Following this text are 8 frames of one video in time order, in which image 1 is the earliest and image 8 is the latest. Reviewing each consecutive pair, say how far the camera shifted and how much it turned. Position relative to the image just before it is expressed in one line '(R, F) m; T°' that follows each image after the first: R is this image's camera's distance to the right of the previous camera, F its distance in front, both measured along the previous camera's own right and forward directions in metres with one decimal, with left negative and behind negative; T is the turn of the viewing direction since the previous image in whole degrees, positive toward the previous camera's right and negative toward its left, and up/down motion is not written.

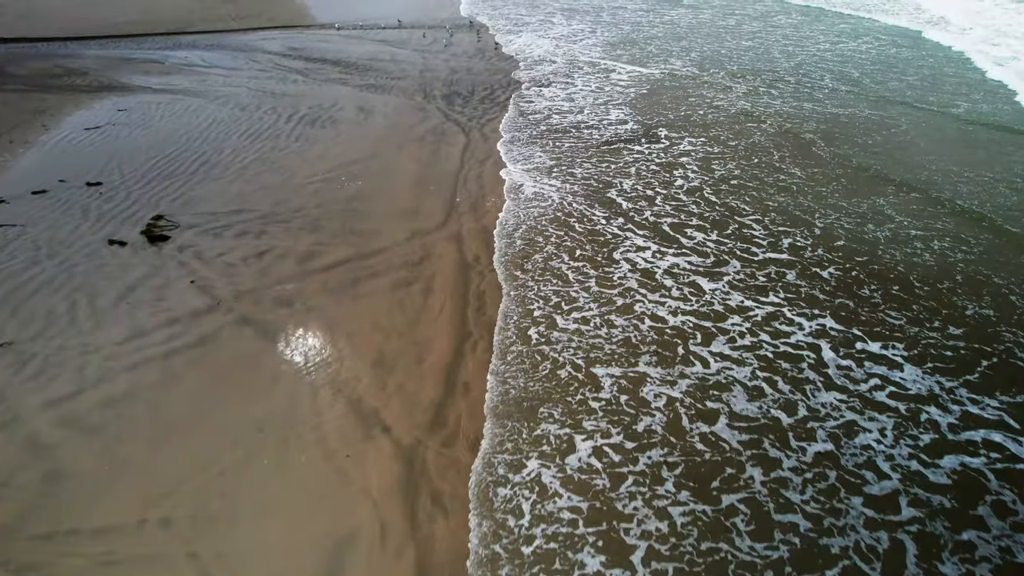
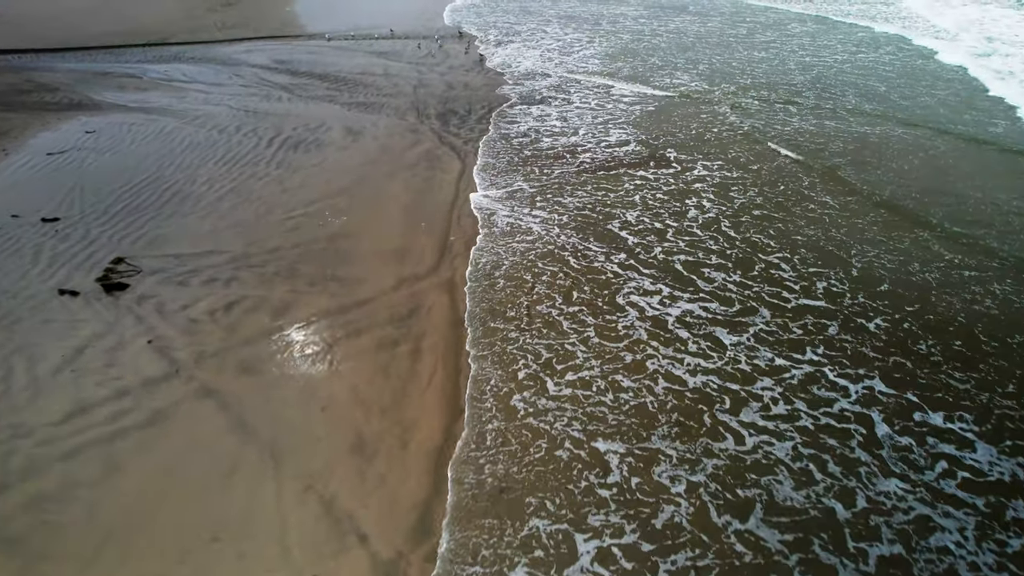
(0.0, +0.9) m; 0°
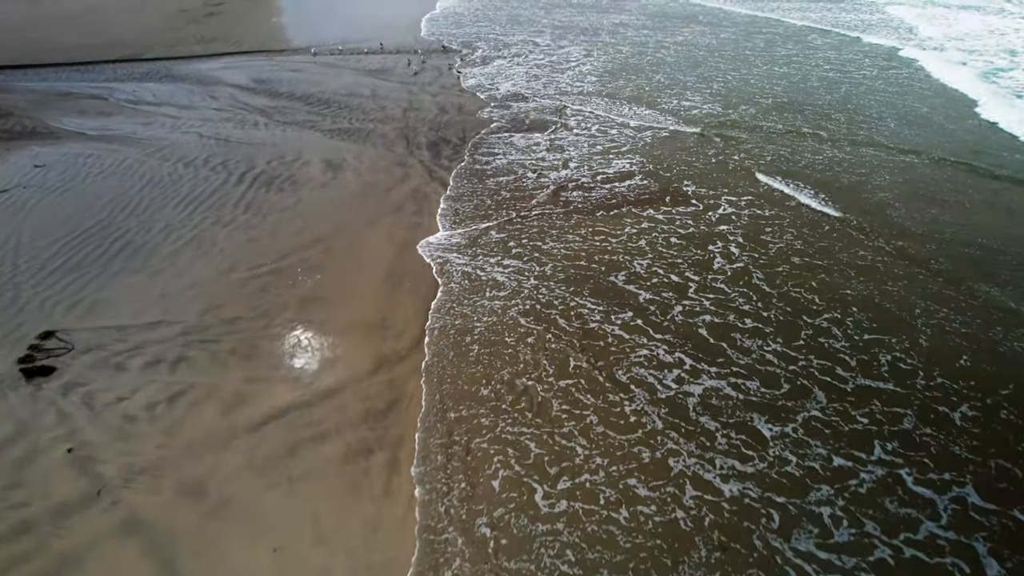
(0.0, +1.1) m; 0°
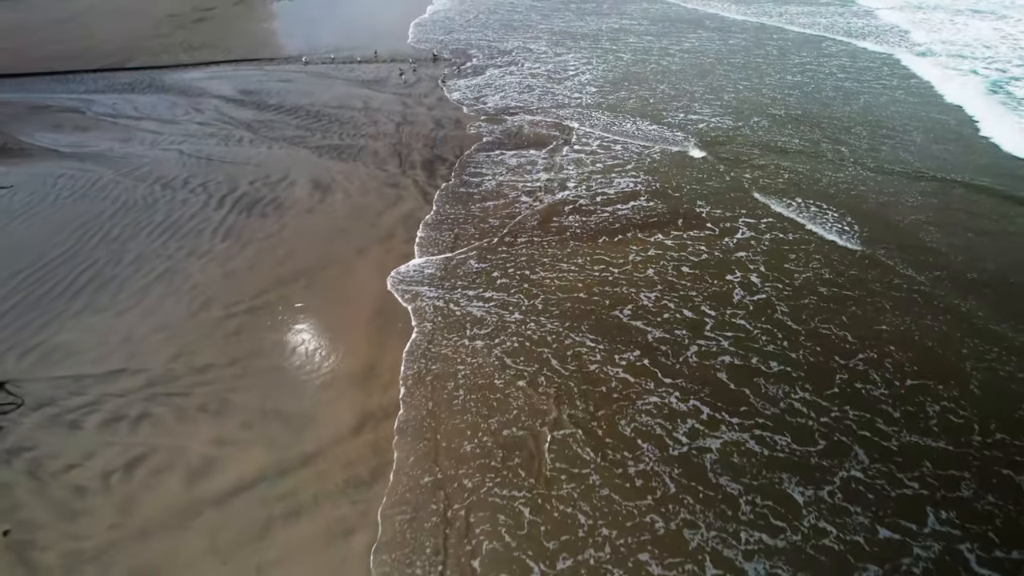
(0.0, +0.6) m; 0°
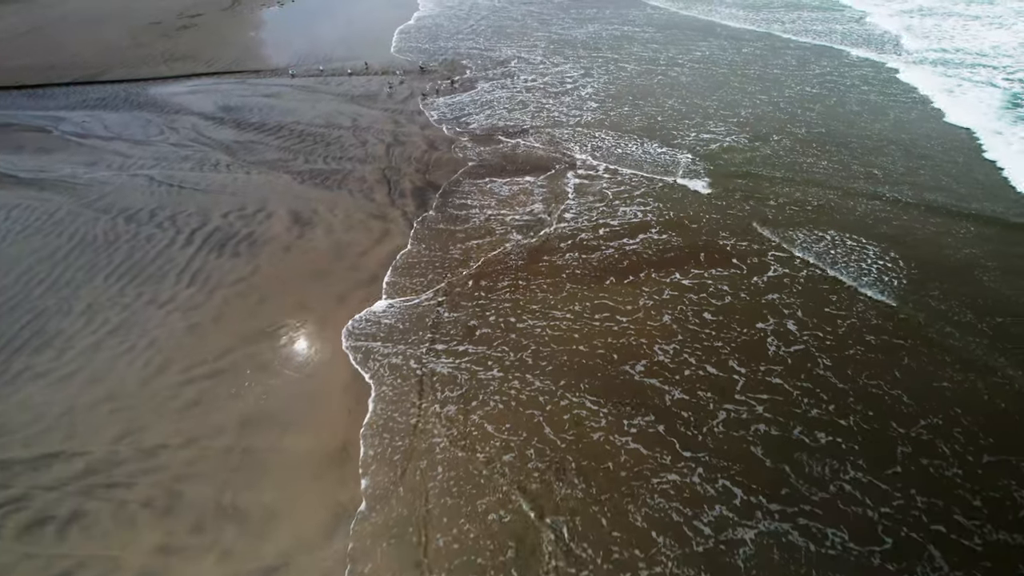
(0.0, +0.8) m; 0°
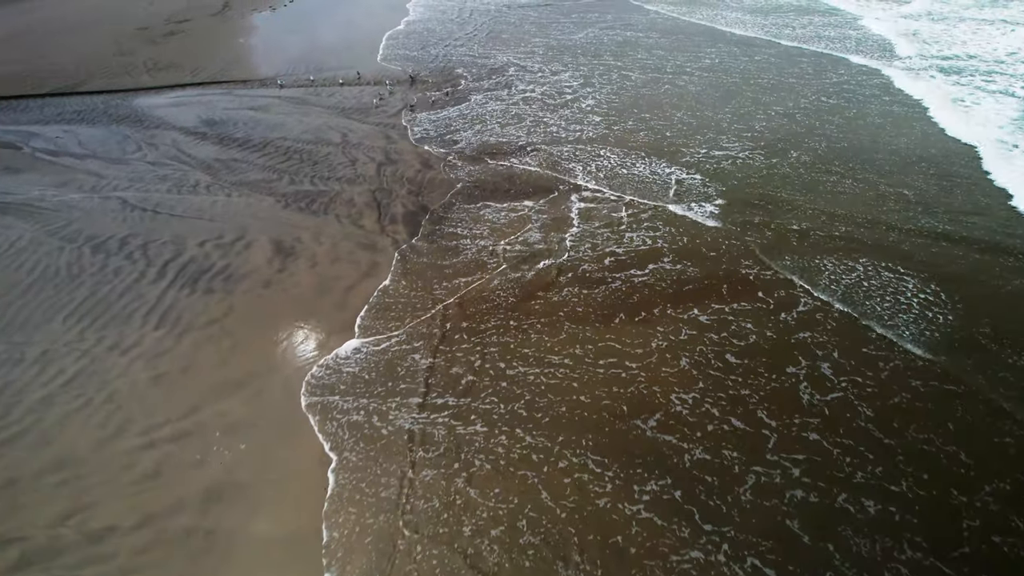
(0.0, +0.6) m; 0°
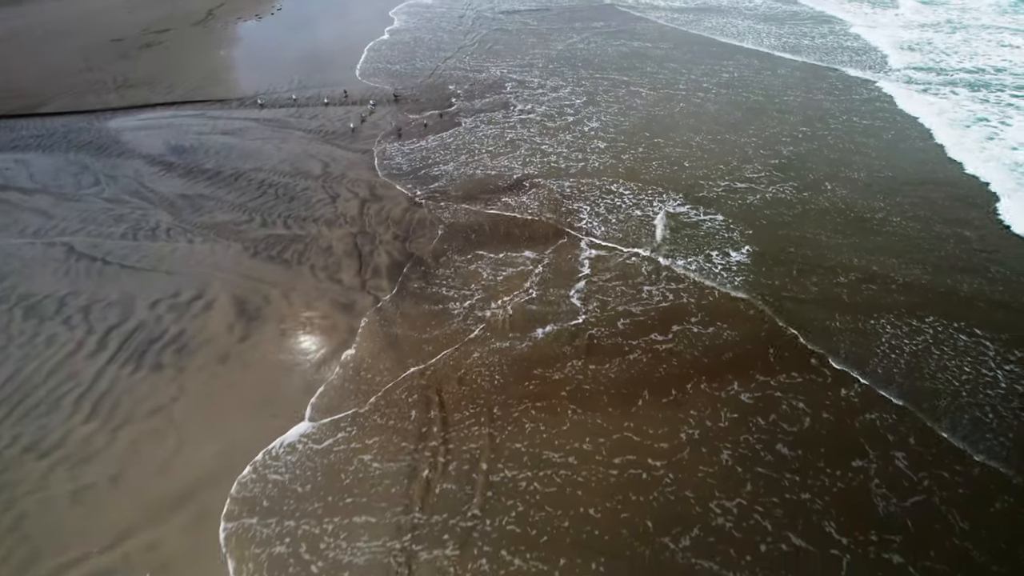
(0.0, +1.0) m; 0°
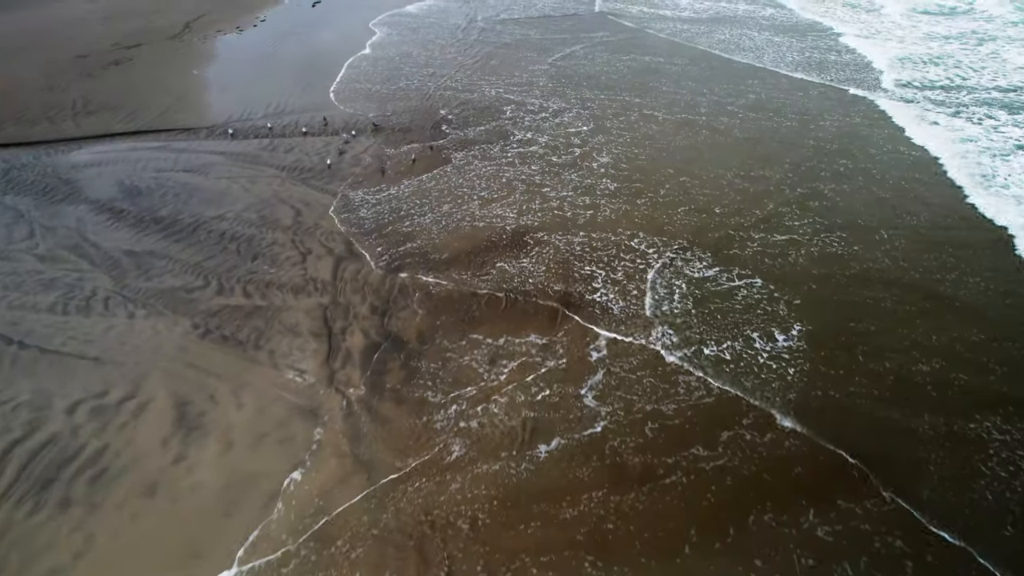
(0.0, +1.2) m; 0°
